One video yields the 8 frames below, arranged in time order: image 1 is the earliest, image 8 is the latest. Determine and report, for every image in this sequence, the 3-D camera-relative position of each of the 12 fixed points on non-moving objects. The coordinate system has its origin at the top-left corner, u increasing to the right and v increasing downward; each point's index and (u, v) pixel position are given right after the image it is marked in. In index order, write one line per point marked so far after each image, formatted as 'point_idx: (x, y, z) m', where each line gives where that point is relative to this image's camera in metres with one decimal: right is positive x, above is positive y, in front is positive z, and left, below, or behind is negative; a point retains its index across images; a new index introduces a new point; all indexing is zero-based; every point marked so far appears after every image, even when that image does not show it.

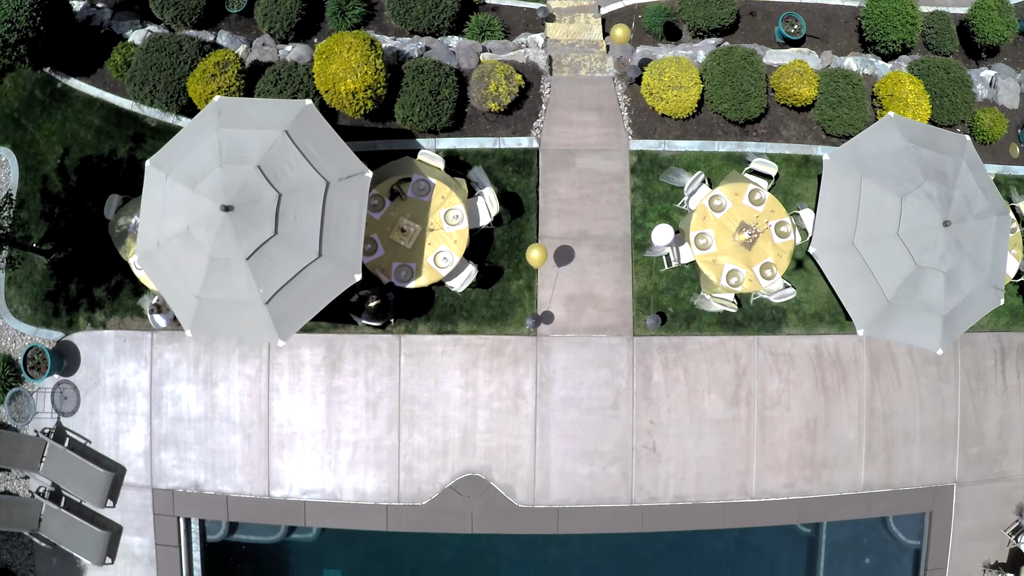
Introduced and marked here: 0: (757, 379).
0: (+2.9, -1.1, +9.1) m
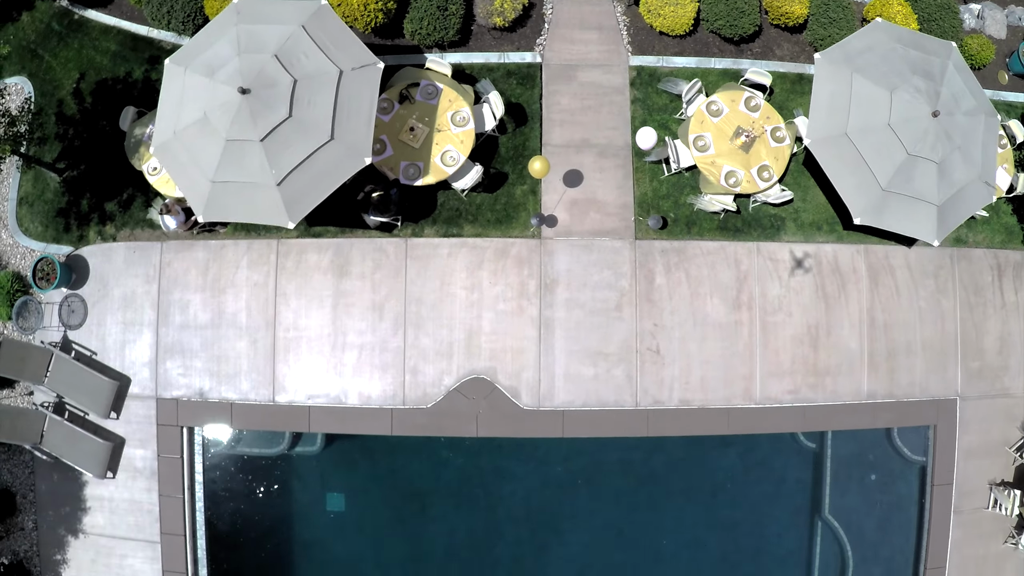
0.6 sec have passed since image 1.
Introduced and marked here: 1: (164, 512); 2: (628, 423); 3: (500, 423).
0: (+2.9, 0.0, +9.2) m
1: (-4.3, -2.8, +9.4) m
2: (+1.4, -1.6, +9.1) m
3: (-0.1, -1.5, +9.1) m
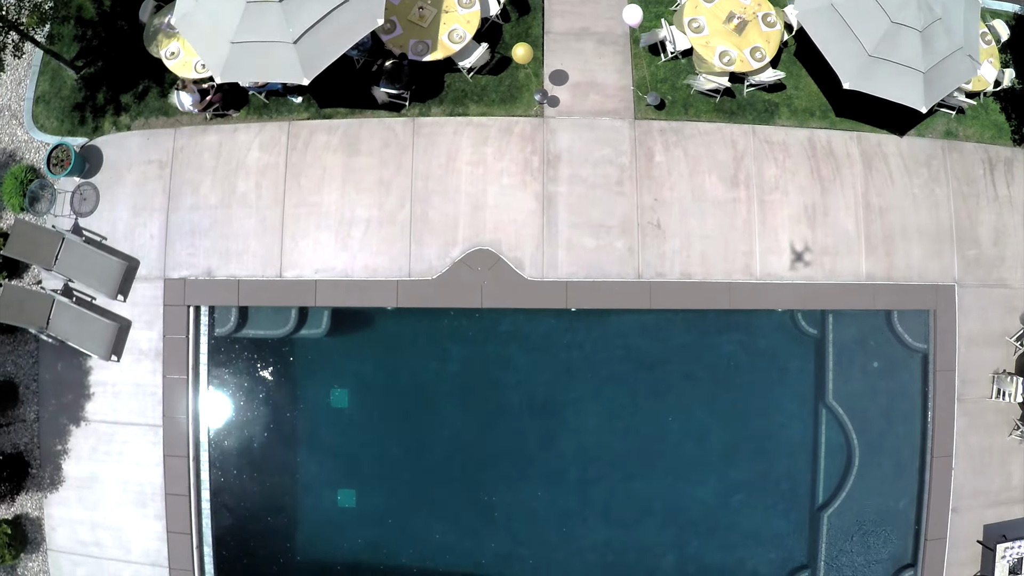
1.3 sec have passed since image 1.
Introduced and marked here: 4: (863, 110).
0: (+3.0, +1.5, +9.5) m
1: (-4.2, -1.3, +9.4) m
2: (+1.4, -0.1, +9.2) m
3: (-0.1, 0.0, +9.2) m
4: (+4.2, +1.9, +8.8) m
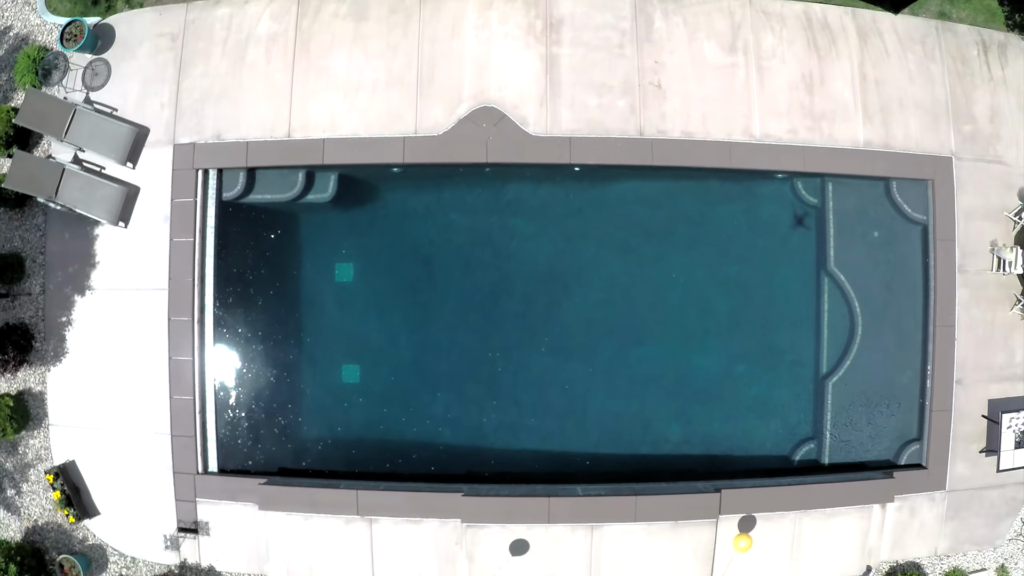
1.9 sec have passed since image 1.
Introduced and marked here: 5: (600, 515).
0: (+3.0, +3.2, +9.7) m
1: (-4.2, +0.4, +9.5) m
2: (+1.5, +1.6, +9.3) m
3: (0.0, +1.7, +9.3) m
4: (+4.2, +3.7, +9.1) m
5: (+1.1, -2.7, +9.3) m
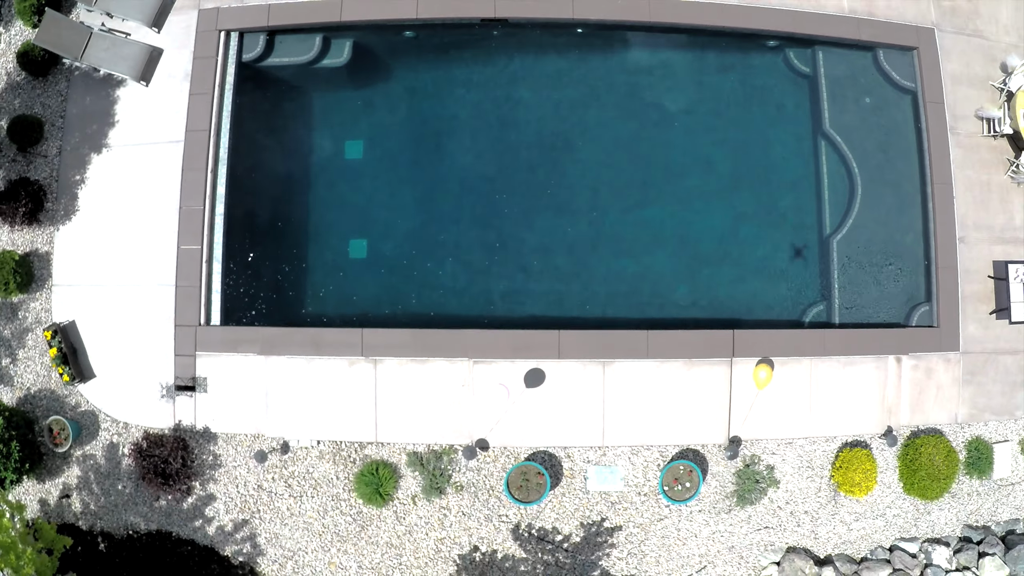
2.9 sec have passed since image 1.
0: (+3.1, +5.1, +10.5) m
1: (-4.1, +2.3, +9.7) m
2: (+1.6, +3.6, +9.9) m
3: (+0.1, +3.6, +9.8) m
4: (+4.3, +5.6, +10.0) m
5: (+1.2, -0.7, +9.0) m
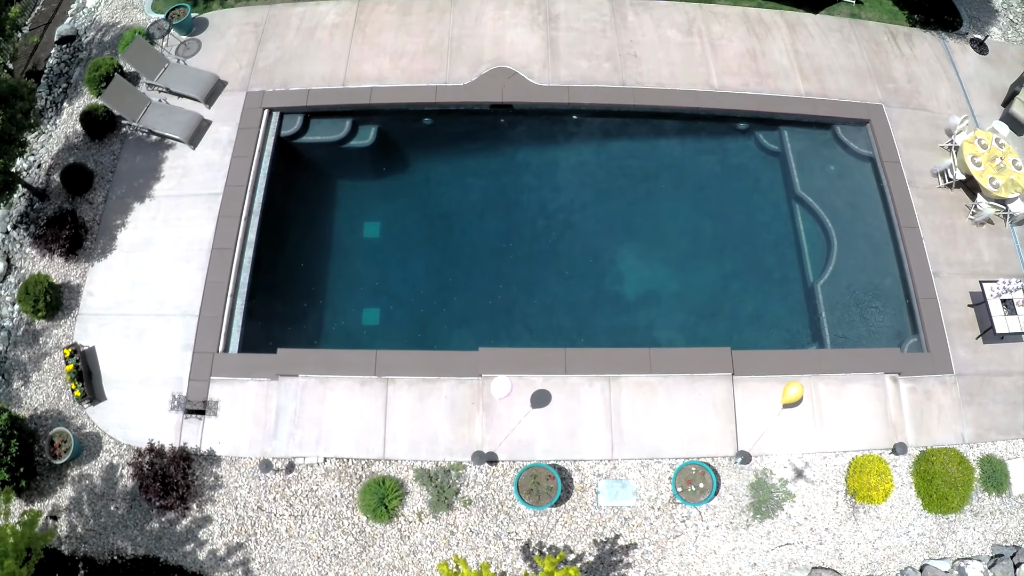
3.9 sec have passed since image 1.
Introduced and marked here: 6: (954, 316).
0: (+3.2, +4.1, +12.6) m
1: (-4.0, +1.7, +10.9) m
2: (+1.6, +2.9, +11.5) m
3: (+0.1, +3.0, +11.5) m
4: (+4.4, +4.8, +12.3) m
5: (+1.3, -0.9, +9.3) m
6: (+5.8, -0.4, +10.1) m
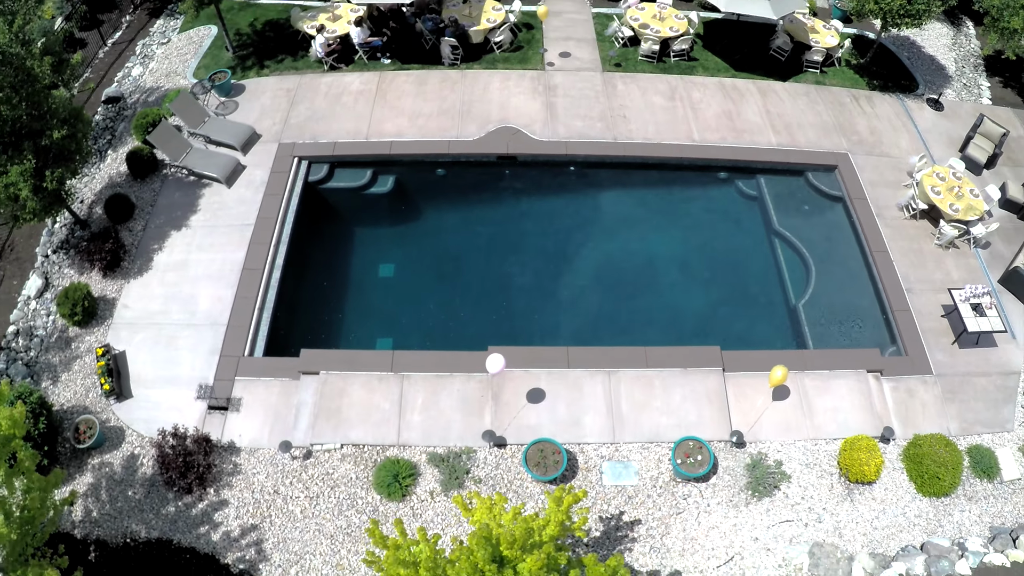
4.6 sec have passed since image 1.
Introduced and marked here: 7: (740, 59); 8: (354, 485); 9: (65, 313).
0: (+3.2, +3.3, +14.2) m
1: (-3.9, +1.3, +12.0) m
2: (+1.7, +2.4, +12.9) m
3: (+0.2, +2.5, +12.8) m
4: (+4.4, +4.0, +14.1) m
5: (+1.4, -0.9, +9.9) m
6: (+5.9, -0.5, +10.8) m
7: (+4.2, +4.3, +14.2) m
8: (-1.9, -2.4, +9.2) m
9: (-6.0, -0.3, +10.4) m
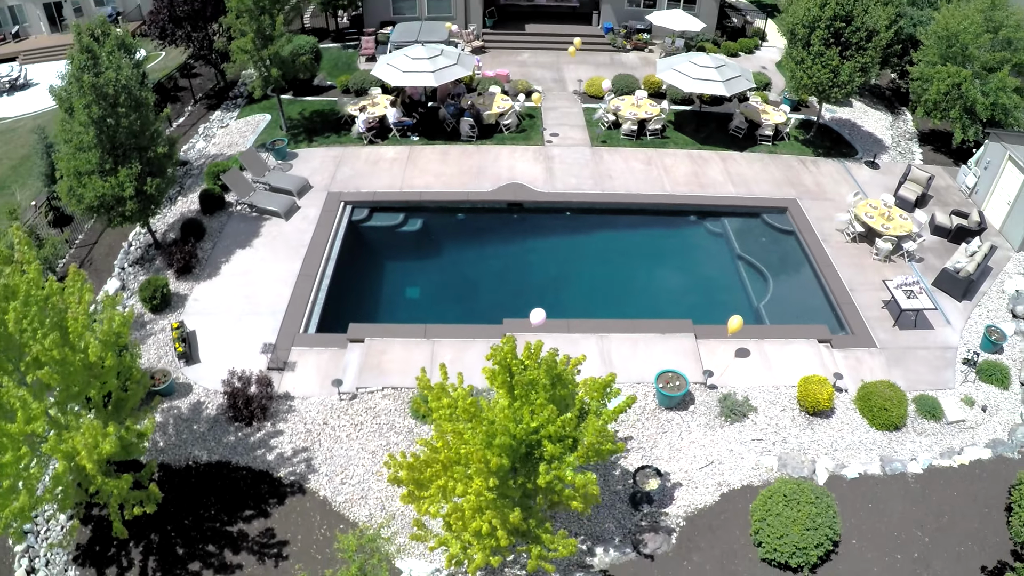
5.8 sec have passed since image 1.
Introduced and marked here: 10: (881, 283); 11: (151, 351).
0: (+3.3, +2.4, +17.0) m
1: (-3.8, +1.1, +14.3) m
2: (+1.8, +1.8, +15.5) m
3: (+0.3, +1.9, +15.4) m
4: (+4.6, +3.2, +17.1) m
5: (+1.6, -0.6, +11.8) m
6: (+6.0, -0.5, +12.8) m
7: (+4.3, +3.4, +17.3) m
8: (-1.7, -1.8, +10.6) m
9: (-5.9, -0.2, +12.3) m
10: (+6.5, 0.0, +13.5) m
11: (-5.5, -1.0, +11.8) m
